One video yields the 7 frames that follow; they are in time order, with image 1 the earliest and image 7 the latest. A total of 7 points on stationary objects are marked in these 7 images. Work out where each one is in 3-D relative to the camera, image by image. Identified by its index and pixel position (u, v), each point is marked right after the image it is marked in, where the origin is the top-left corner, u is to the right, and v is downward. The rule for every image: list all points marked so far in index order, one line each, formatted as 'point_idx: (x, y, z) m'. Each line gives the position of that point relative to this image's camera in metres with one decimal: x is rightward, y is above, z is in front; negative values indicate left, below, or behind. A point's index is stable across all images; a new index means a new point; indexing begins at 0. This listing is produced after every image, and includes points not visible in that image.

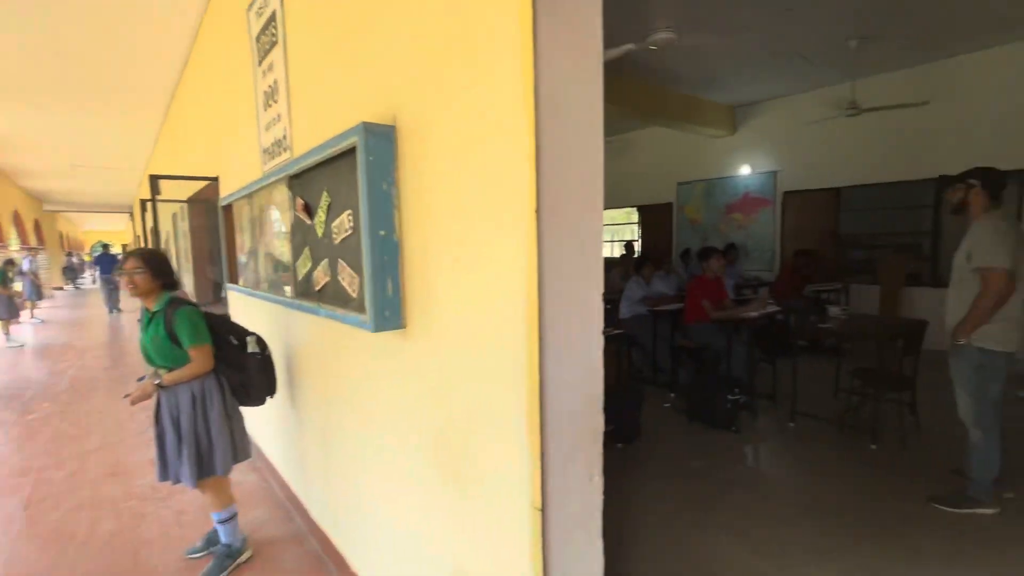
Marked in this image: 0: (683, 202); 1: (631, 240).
0: (+2.5, +1.3, +7.9) m
1: (+1.9, +0.8, +8.7) m
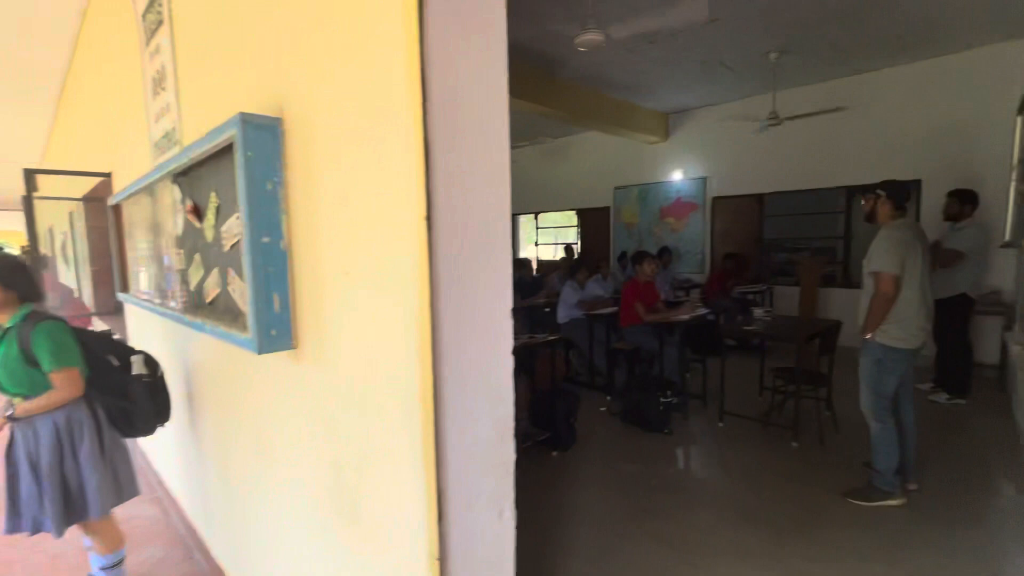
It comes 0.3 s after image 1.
0: (+1.8, +1.4, +7.9) m
1: (+1.1, +0.8, +8.7) m
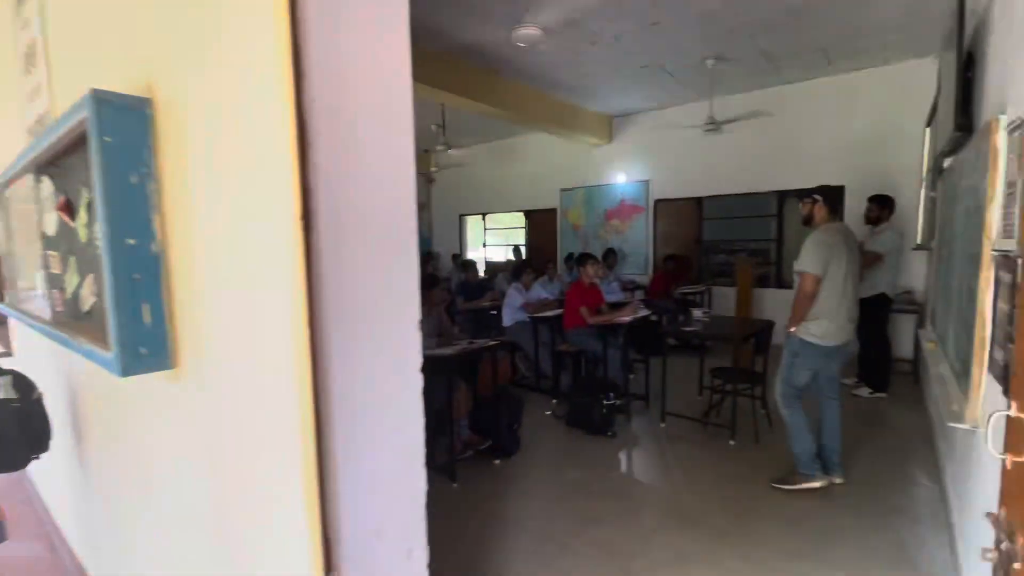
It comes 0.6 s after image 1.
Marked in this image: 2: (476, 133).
0: (+0.9, +1.3, +7.9) m
1: (+0.1, +0.8, +8.6) m
2: (-0.6, +2.6, +7.9) m
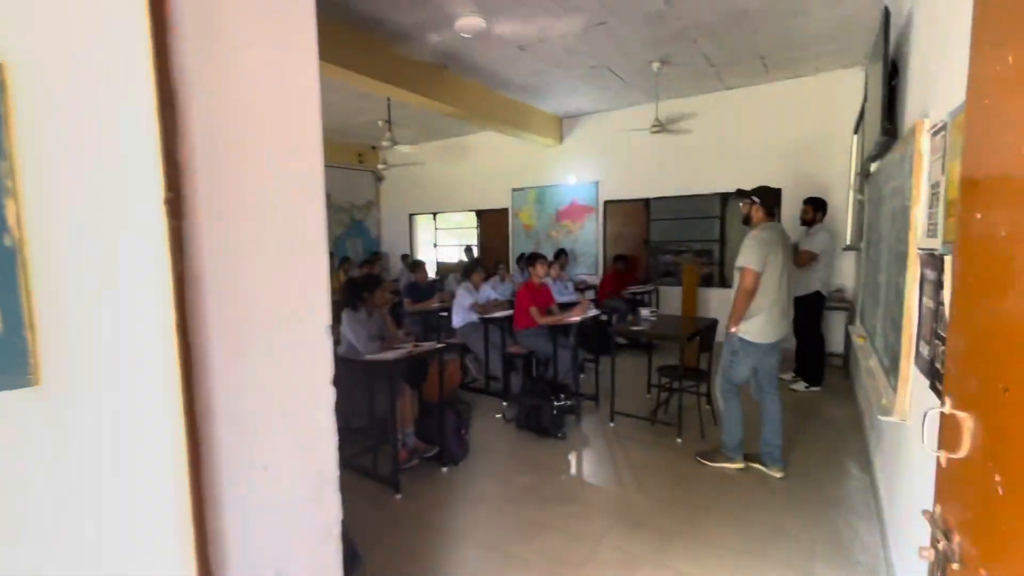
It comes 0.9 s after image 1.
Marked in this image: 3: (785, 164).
0: (+0.1, +1.3, +7.9) m
1: (-0.7, +0.8, +8.5) m
2: (-1.4, +2.5, +7.7) m
3: (+3.3, +1.5, +5.8) m
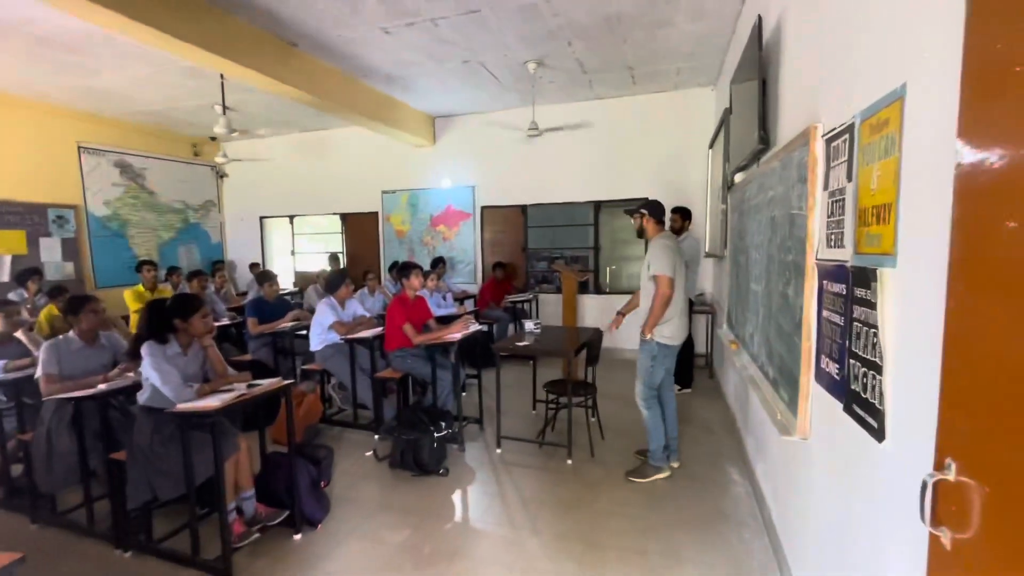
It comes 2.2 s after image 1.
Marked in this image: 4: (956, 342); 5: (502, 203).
0: (-1.9, +1.2, +7.2) m
1: (-2.8, +0.6, +7.6) m
2: (-3.3, +2.3, +6.7) m
3: (+1.7, +1.4, +6.0) m
4: (+0.7, -0.1, +0.8) m
5: (-0.1, +1.2, +6.7) m
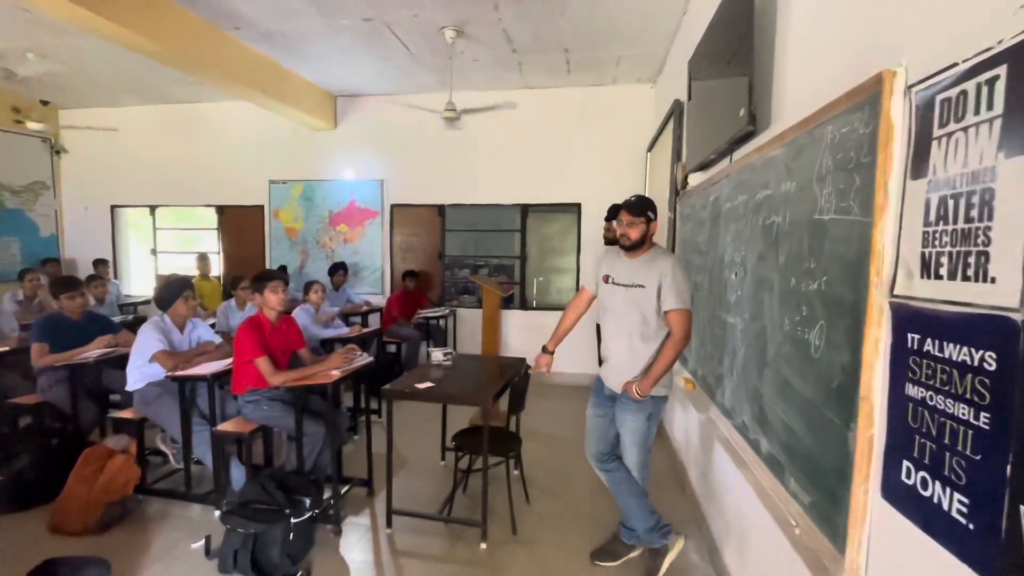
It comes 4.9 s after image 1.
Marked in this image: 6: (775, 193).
0: (-3.0, +1.0, +6.0) m
1: (-3.9, +0.5, +6.2) m
2: (-4.2, +2.2, +5.3) m
3: (+0.8, +1.2, +5.4) m
4: (+0.6, -0.2, 0.0) m
5: (-1.1, +1.0, +5.8) m
6: (+0.9, +0.3, +1.7) m
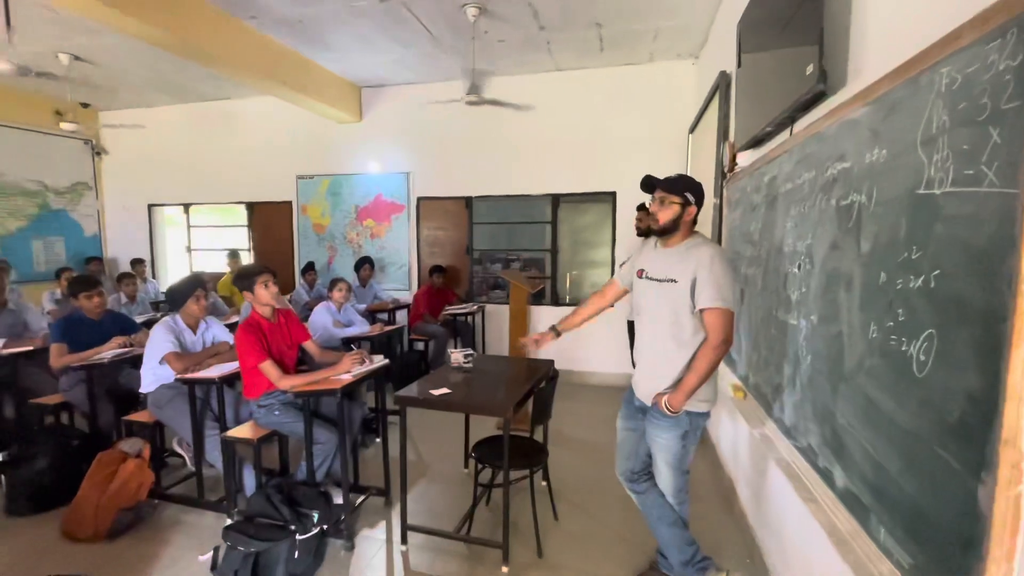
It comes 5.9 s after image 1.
0: (-2.6, +1.1, +5.9) m
1: (-3.5, +0.5, +6.2) m
2: (-3.9, +2.3, +5.3) m
3: (+1.1, +1.3, +5.0) m
4: (+0.5, -0.2, -0.3) m
5: (-0.8, +1.1, +5.6) m
6: (+1.0, +0.3, +1.3) m
